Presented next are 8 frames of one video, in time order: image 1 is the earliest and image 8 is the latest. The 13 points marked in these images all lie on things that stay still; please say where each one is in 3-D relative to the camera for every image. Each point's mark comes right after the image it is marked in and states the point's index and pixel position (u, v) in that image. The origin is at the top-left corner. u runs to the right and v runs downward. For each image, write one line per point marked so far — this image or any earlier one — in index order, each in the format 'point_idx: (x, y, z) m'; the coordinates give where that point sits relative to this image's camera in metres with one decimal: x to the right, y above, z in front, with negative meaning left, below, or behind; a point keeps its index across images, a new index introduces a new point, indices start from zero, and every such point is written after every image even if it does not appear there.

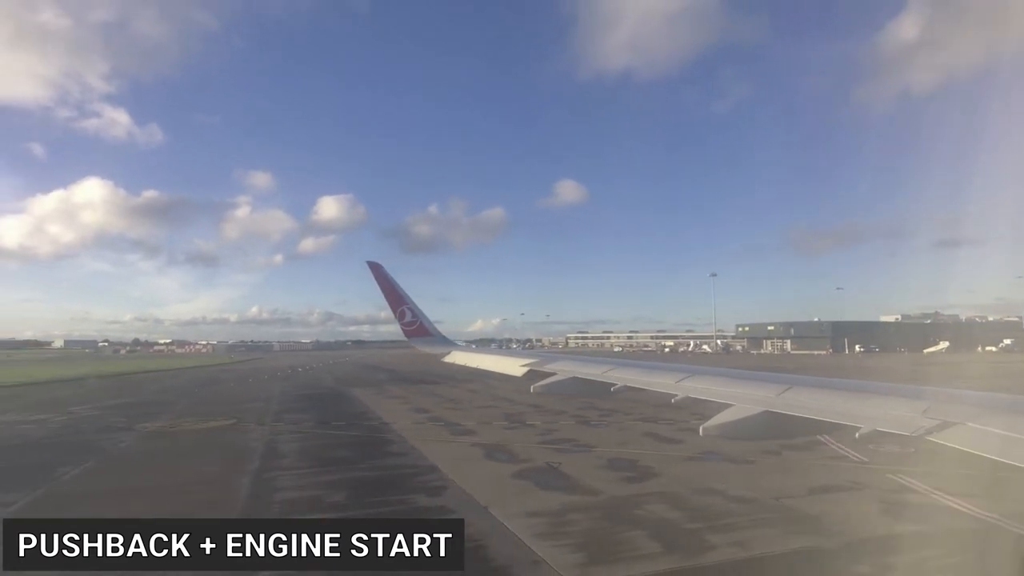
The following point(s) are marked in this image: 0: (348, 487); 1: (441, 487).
0: (-2.4, -2.9, +10.0) m
1: (-1.0, -2.9, +10.0) m
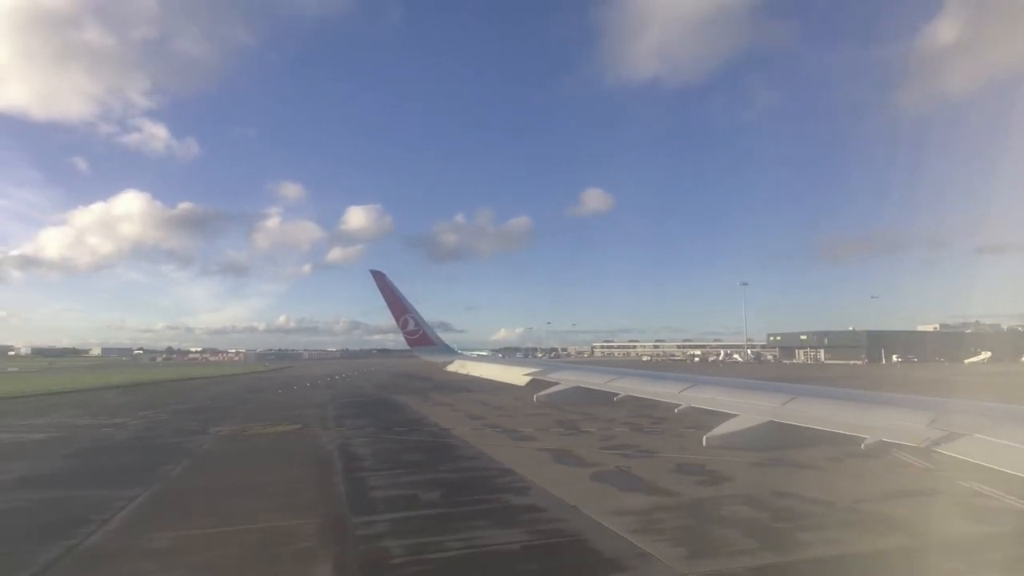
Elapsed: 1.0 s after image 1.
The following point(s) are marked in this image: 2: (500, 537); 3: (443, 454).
0: (-1.1, -3.1, +10.5) m
1: (+0.2, -3.1, +10.4) m
2: (-0.1, -2.8, +7.4) m
3: (-1.5, -3.6, +14.6) m
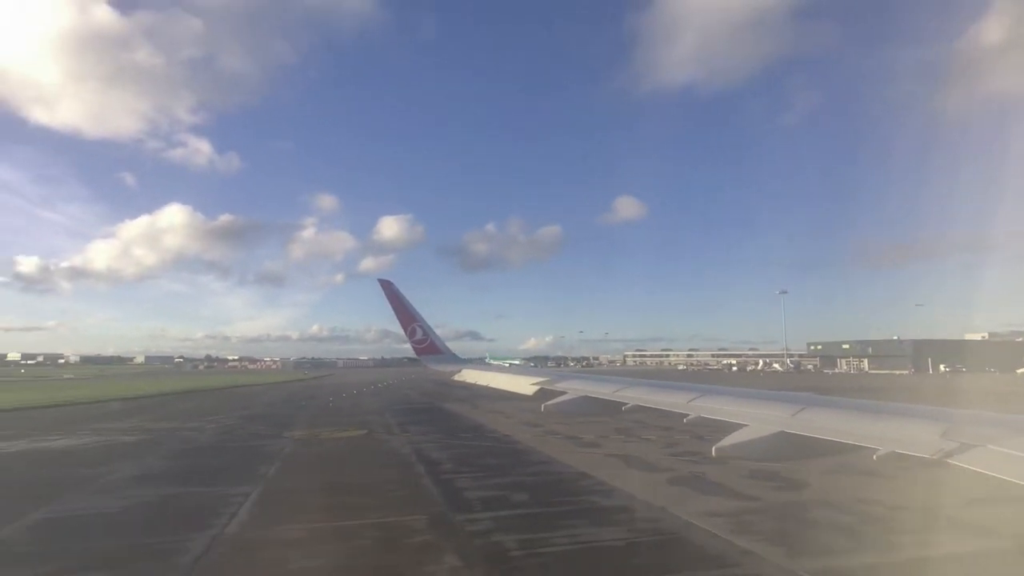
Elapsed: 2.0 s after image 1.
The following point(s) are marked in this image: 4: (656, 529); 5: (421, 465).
0: (+0.2, -3.2, +11.0) m
1: (+1.6, -3.2, +10.8) m
2: (+1.1, -2.9, +7.9) m
3: (+0.1, -3.8, +15.0) m
4: (+1.8, -2.9, +8.3) m
5: (-1.9, -3.6, +13.7) m
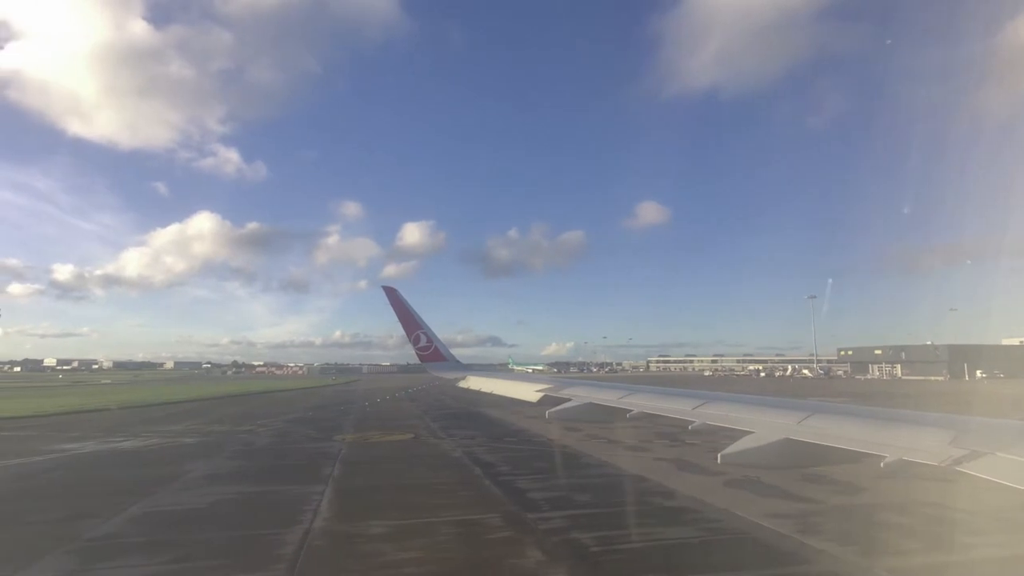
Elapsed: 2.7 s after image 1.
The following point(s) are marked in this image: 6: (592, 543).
0: (+1.3, -3.4, +11.3) m
1: (+2.6, -3.4, +11.0) m
2: (+2.0, -3.0, +8.1) m
3: (+1.2, -3.9, +15.3) m
4: (+2.7, -3.0, +8.5) m
5: (-0.7, -3.7, +14.1) m
6: (+0.9, -2.9, +7.5) m
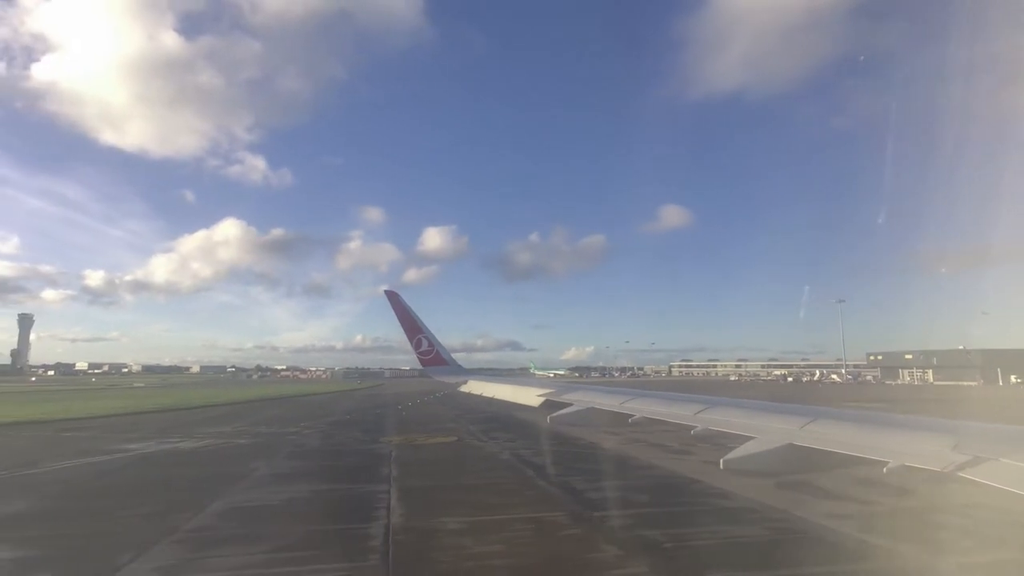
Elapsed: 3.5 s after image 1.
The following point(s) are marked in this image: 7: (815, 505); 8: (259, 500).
0: (+2.2, -3.4, +11.5) m
1: (+3.5, -3.4, +11.3) m
2: (+2.8, -3.0, +8.4) m
3: (+2.3, -4.1, +15.6) m
4: (+3.6, -3.1, +8.7) m
5: (+0.3, -3.9, +14.4) m
6: (+1.8, -2.9, +7.8) m
7: (+4.6, -3.3, +10.4) m
8: (-3.8, -3.2, +10.1) m
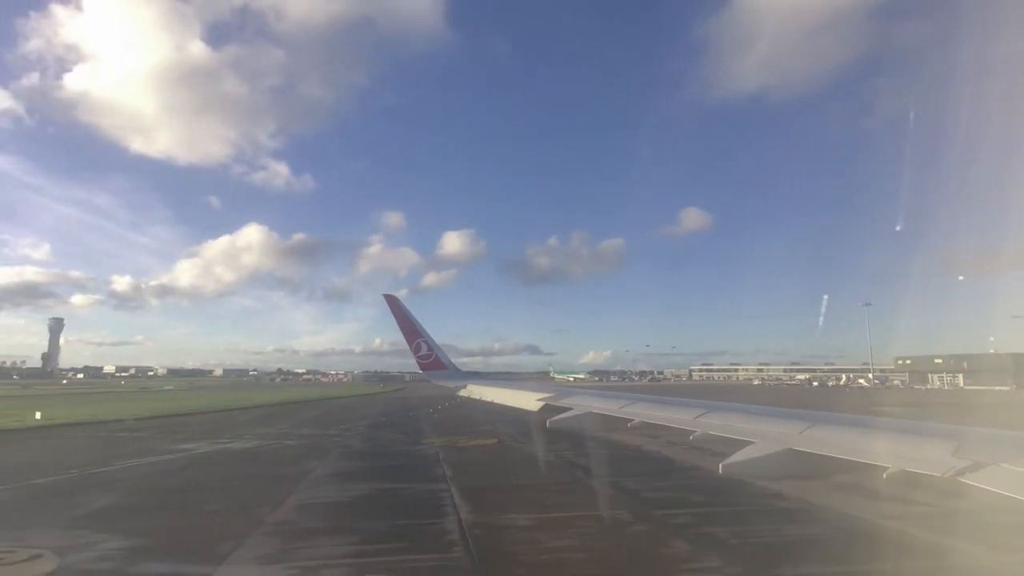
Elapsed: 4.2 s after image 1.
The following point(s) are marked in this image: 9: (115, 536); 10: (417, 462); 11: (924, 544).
0: (+3.2, -3.5, +11.8) m
1: (+4.5, -3.5, +11.5) m
2: (+3.7, -3.1, +8.6) m
3: (+3.4, -4.2, +15.8) m
4: (+4.4, -3.2, +8.9) m
5: (+1.4, -4.0, +14.7) m
6: (+2.6, -3.0, +8.1) m
7: (+5.5, -3.4, +10.5) m
8: (-2.9, -3.3, +10.6) m
9: (-4.5, -2.8, +7.7) m
10: (-2.2, -4.0, +15.4) m
11: (+4.8, -3.0, +7.9) m
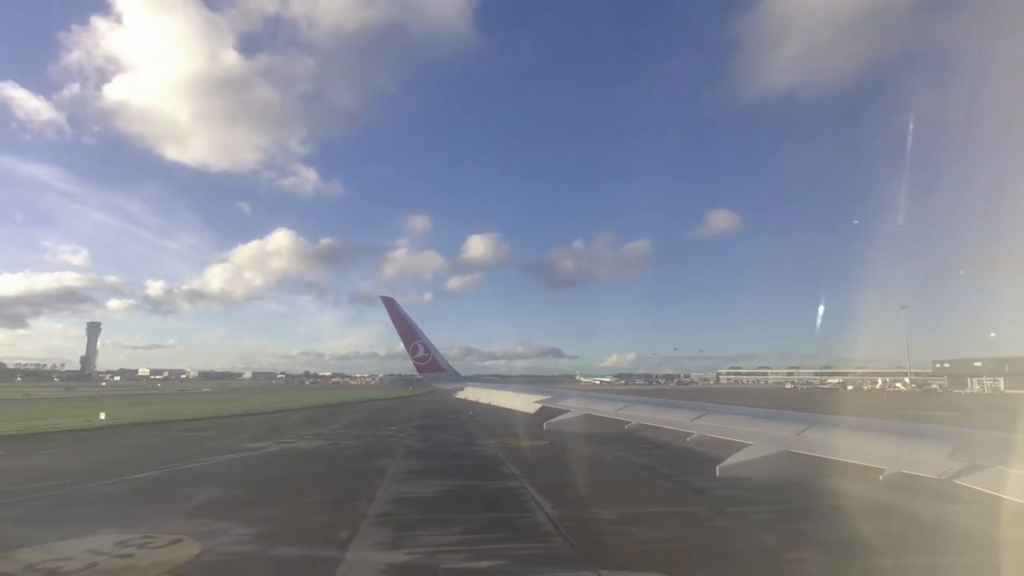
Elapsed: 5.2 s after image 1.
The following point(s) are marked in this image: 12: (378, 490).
0: (+4.5, -3.6, +12.1) m
1: (+5.8, -3.6, +11.7) m
2: (+4.9, -3.2, +8.9) m
3: (+4.9, -4.3, +16.1) m
4: (+5.6, -3.2, +9.2) m
5: (+2.8, -4.1, +15.1) m
6: (+3.7, -3.1, +8.4) m
7: (+6.8, -3.5, +10.8) m
8: (-1.6, -3.4, +11.2) m
9: (-3.4, -2.9, +8.3) m
10: (-0.8, -4.1, +16.0) m
11: (+6.0, -3.1, +8.2) m
12: (-2.3, -3.4, +11.2) m
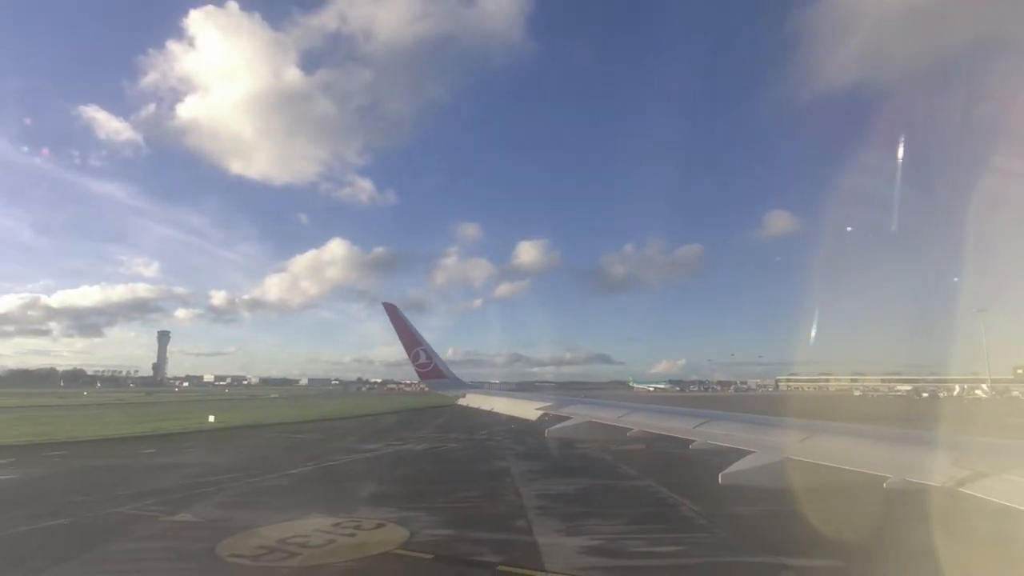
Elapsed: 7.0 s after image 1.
0: (+6.9, -3.8, +12.5) m
1: (+8.2, -3.7, +12.0) m
2: (+7.0, -3.3, +9.2) m
3: (+7.7, -4.4, +16.4) m
4: (+7.8, -3.3, +9.5) m
5: (+5.5, -4.3, +15.6) m
6: (+5.8, -3.2, +8.9) m
7: (+9.0, -3.6, +10.9) m
8: (+0.7, -3.6, +12.0) m
9: (-1.3, -3.1, +9.3) m
10: (+2.0, -4.4, +16.8) m
11: (+8.0, -3.2, +8.4) m
12: (+0.1, -3.6, +12.2) m
